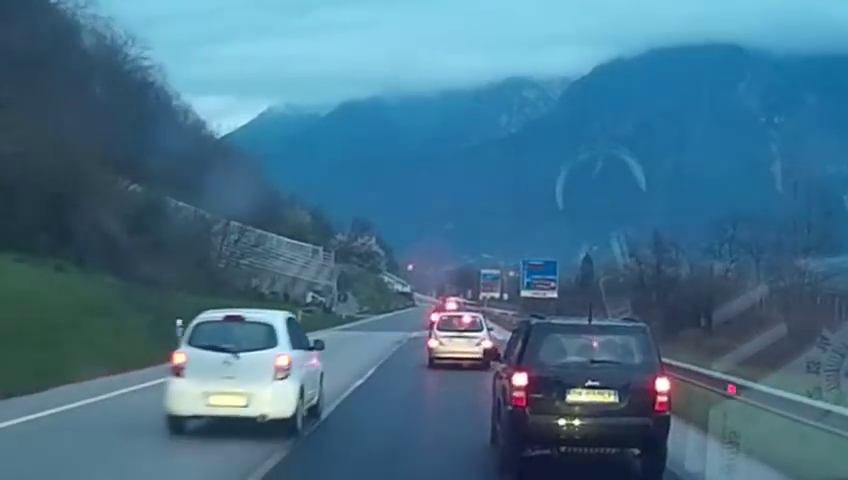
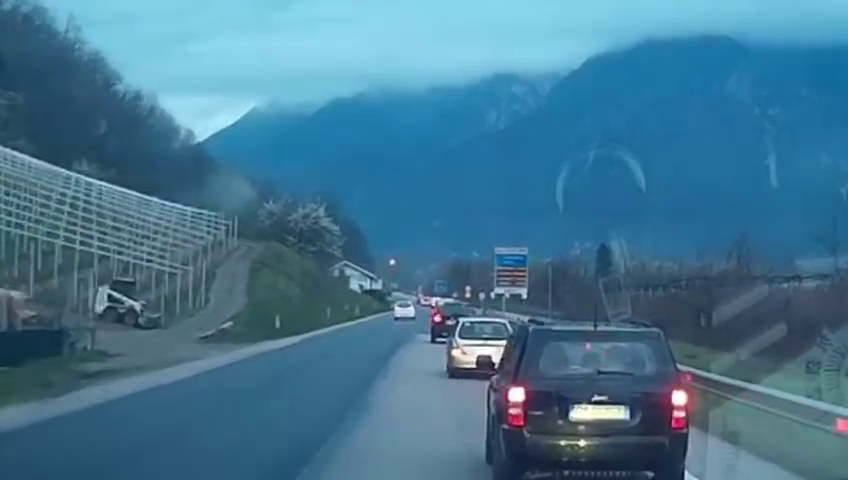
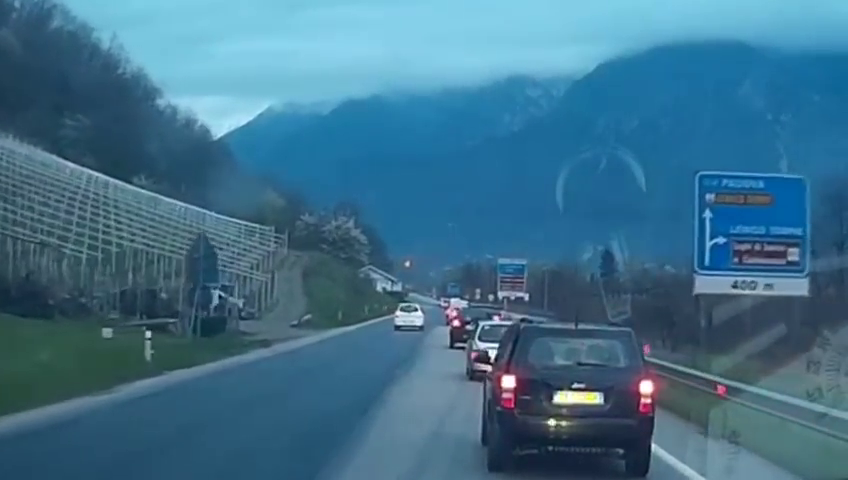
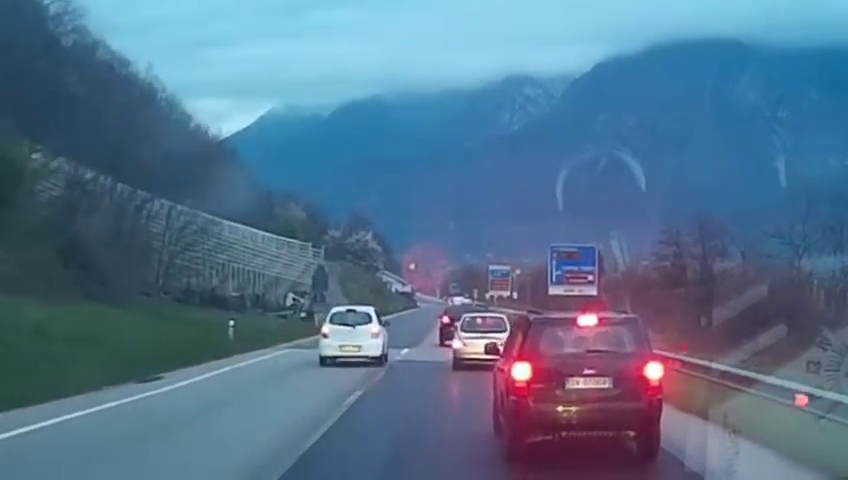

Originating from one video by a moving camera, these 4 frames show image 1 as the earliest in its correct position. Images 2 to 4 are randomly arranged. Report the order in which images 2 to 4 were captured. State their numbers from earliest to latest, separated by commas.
4, 3, 2
